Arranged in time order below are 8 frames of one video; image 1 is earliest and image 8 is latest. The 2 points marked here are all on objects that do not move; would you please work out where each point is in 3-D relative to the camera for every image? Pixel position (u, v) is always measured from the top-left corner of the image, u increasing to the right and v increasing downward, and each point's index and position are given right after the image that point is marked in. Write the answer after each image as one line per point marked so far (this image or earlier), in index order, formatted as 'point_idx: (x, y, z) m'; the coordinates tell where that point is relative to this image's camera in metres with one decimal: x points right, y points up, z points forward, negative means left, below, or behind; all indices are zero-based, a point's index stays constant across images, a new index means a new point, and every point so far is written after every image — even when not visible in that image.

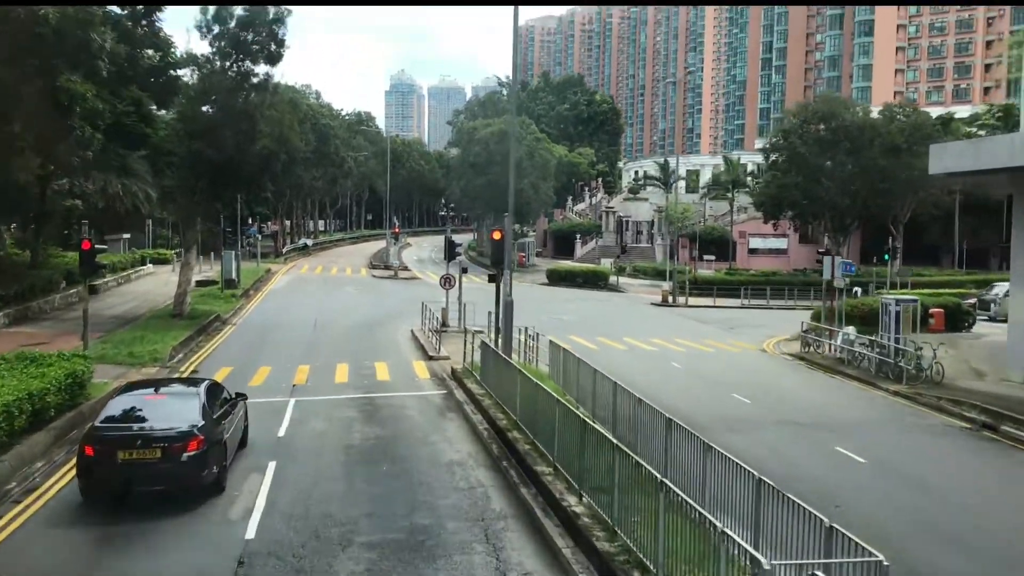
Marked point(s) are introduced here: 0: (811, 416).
0: (+5.4, -2.3, +17.7) m
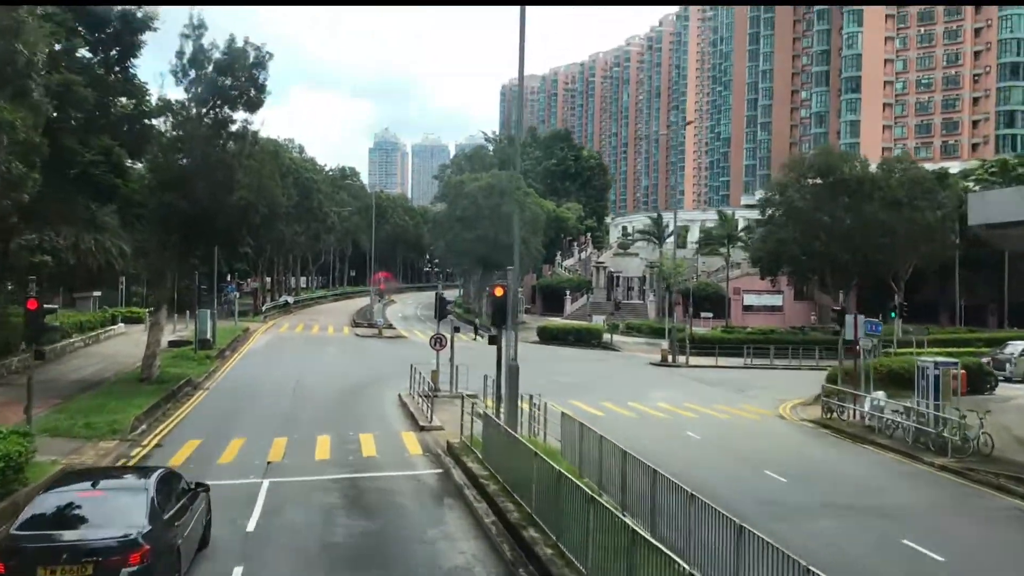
0: (+5.5, -3.3, +15.5) m
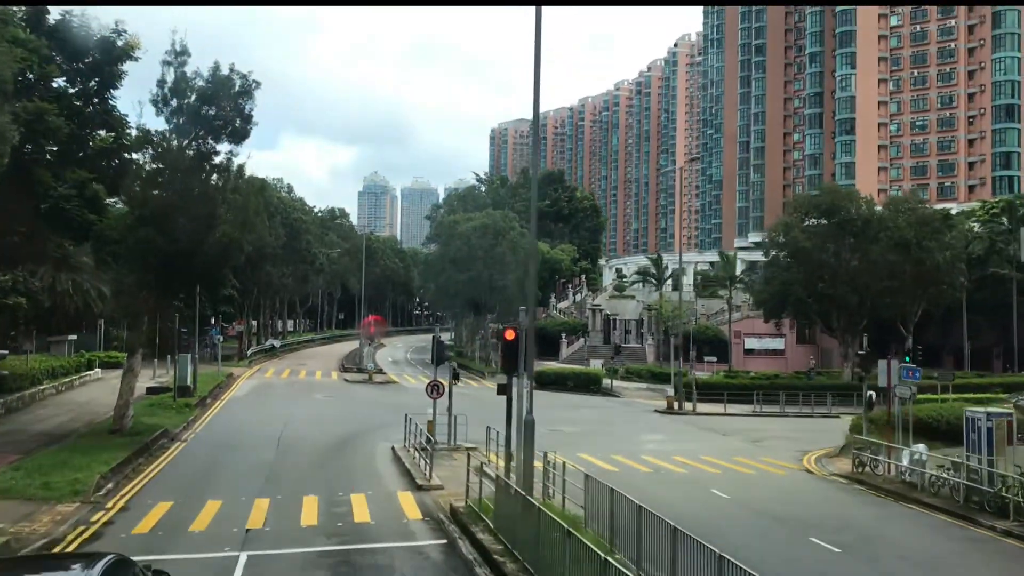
0: (+5.7, -3.9, +13.5) m
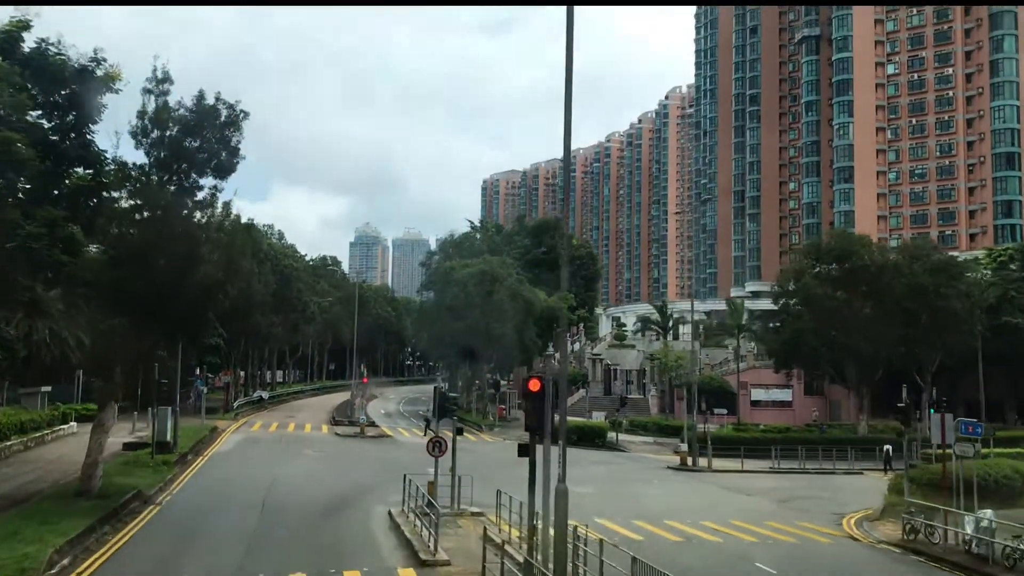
0: (+6.1, -4.4, +11.1) m
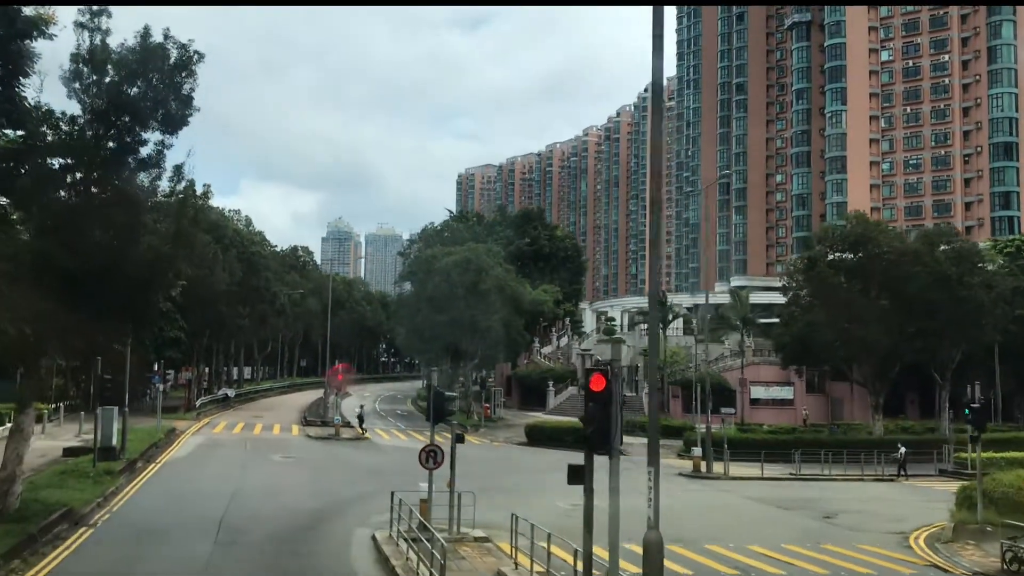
0: (+6.6, -4.0, +7.3) m
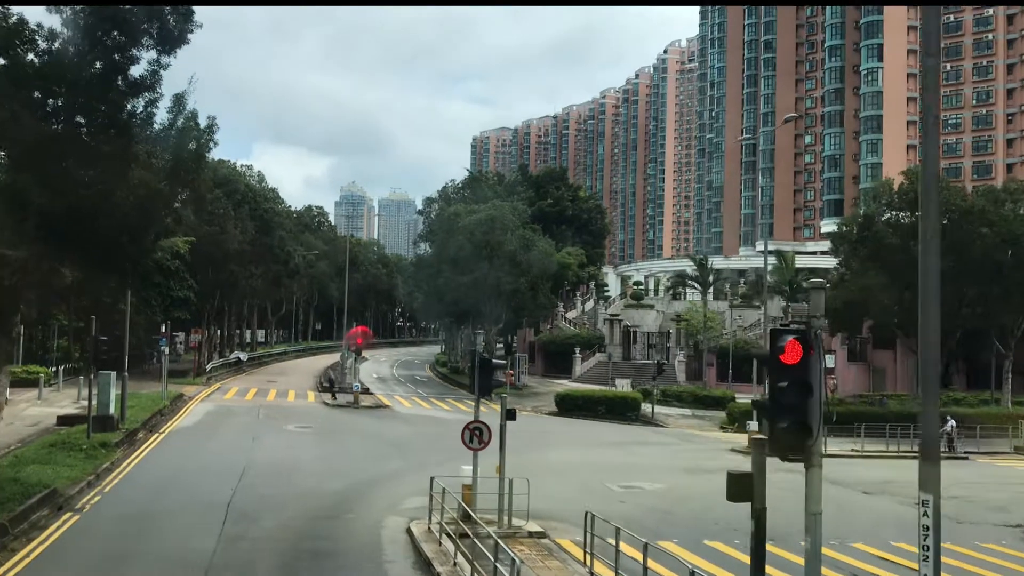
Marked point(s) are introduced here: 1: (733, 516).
0: (+7.4, -3.6, +4.2) m
1: (+4.1, -4.4, +18.3) m
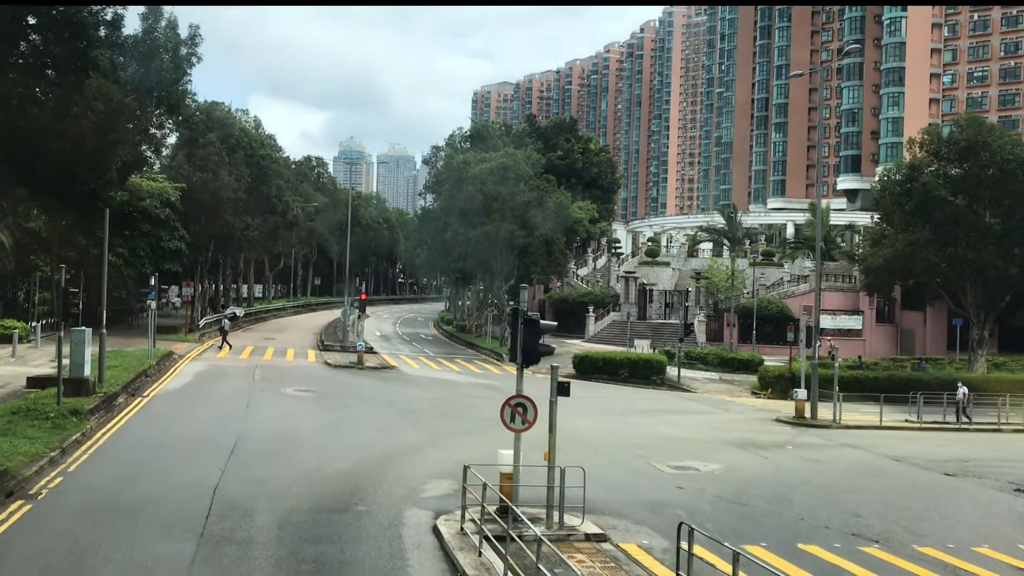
0: (+8.1, -3.4, +1.3) m
1: (+4.7, -3.5, +15.4) m
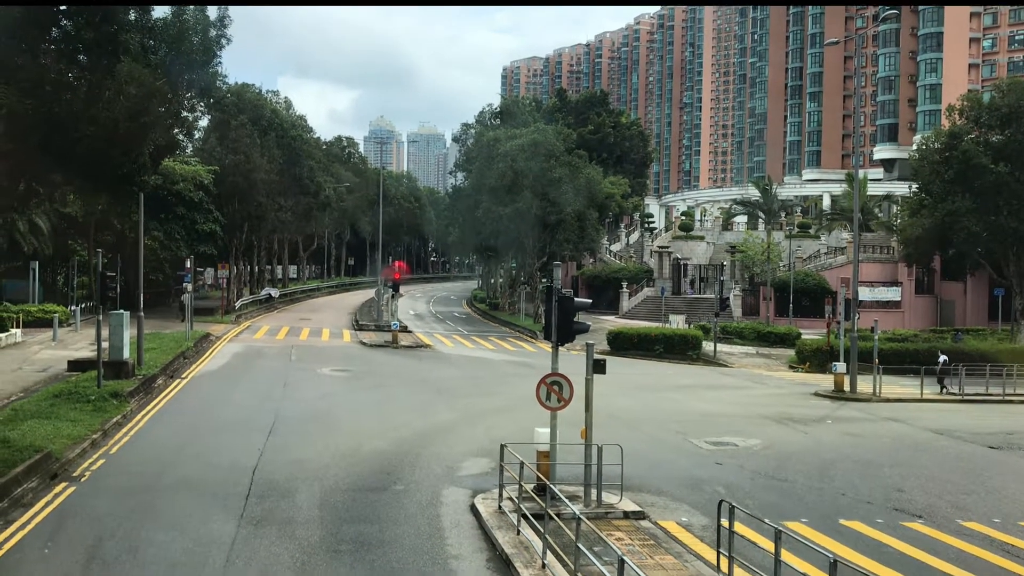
0: (+8.2, -3.3, +1.0) m
1: (+5.3, -3.1, +15.2) m
